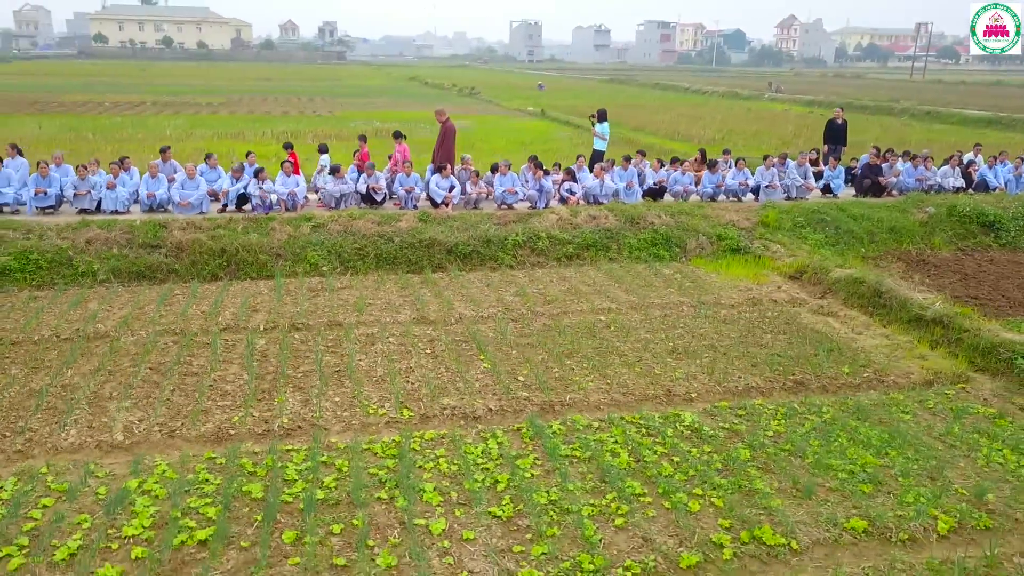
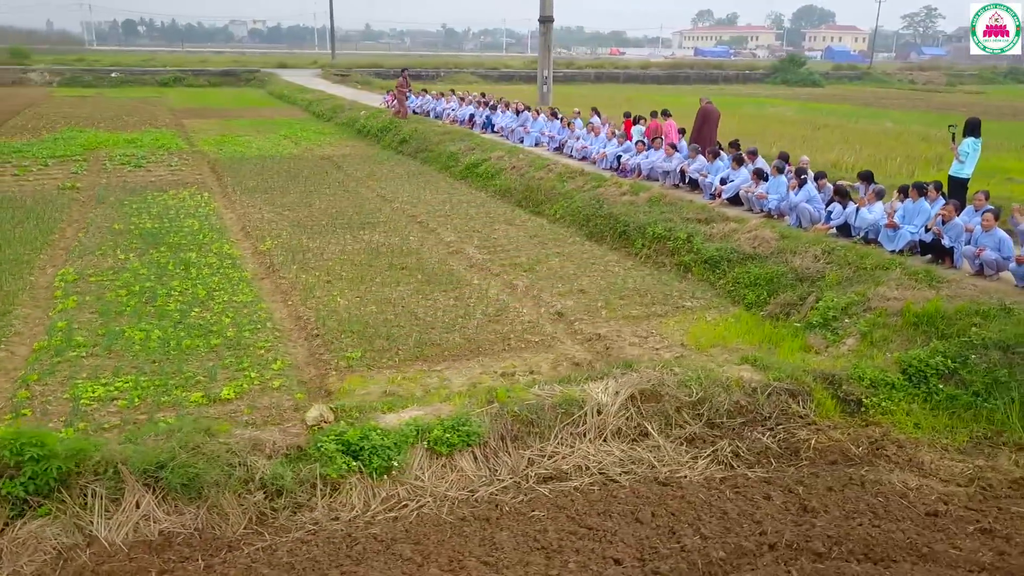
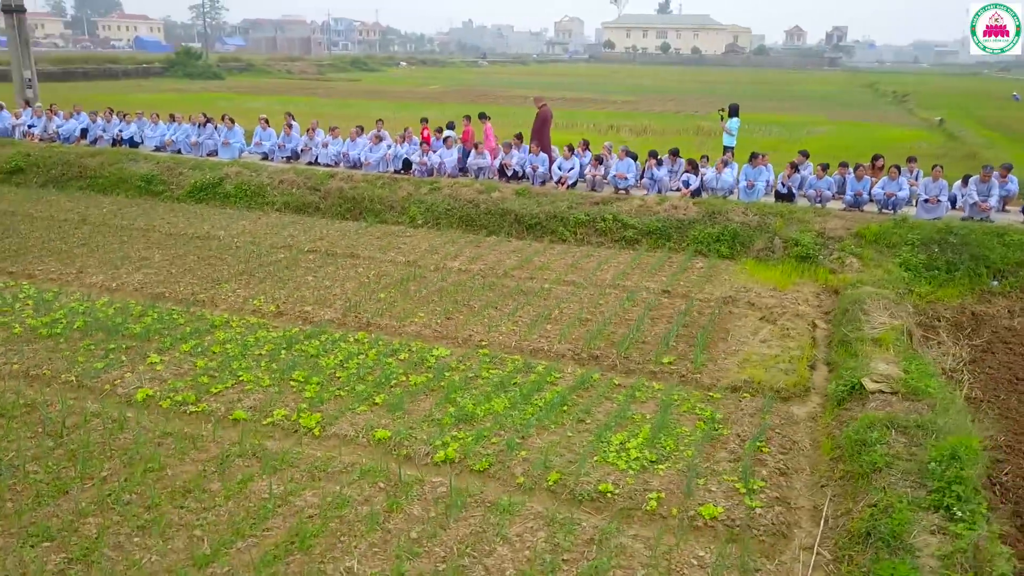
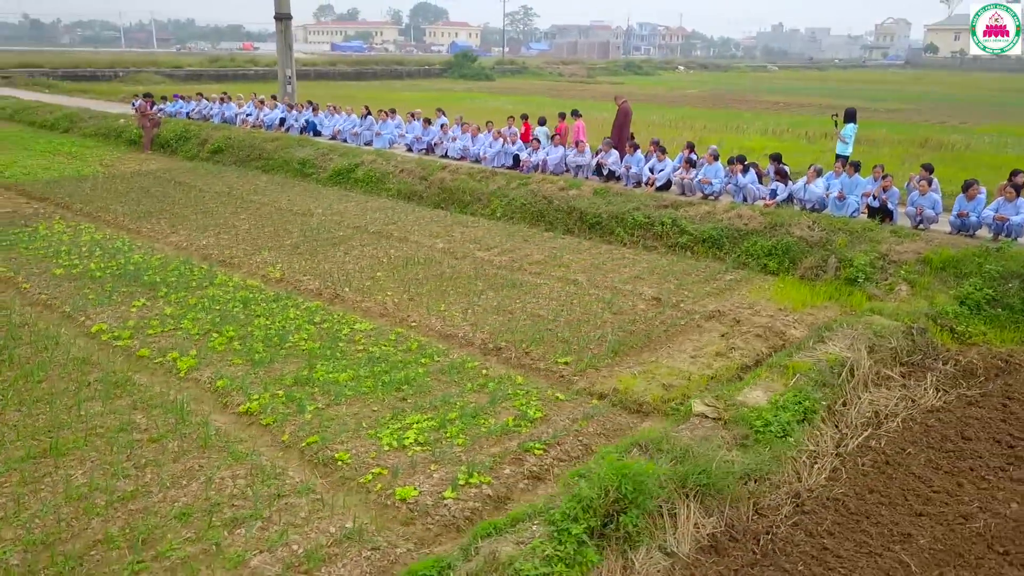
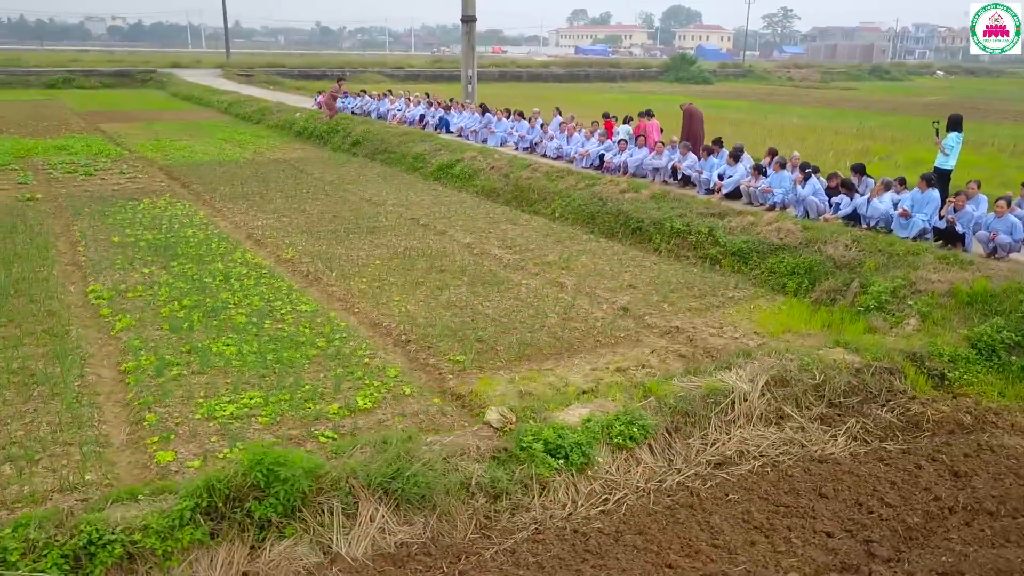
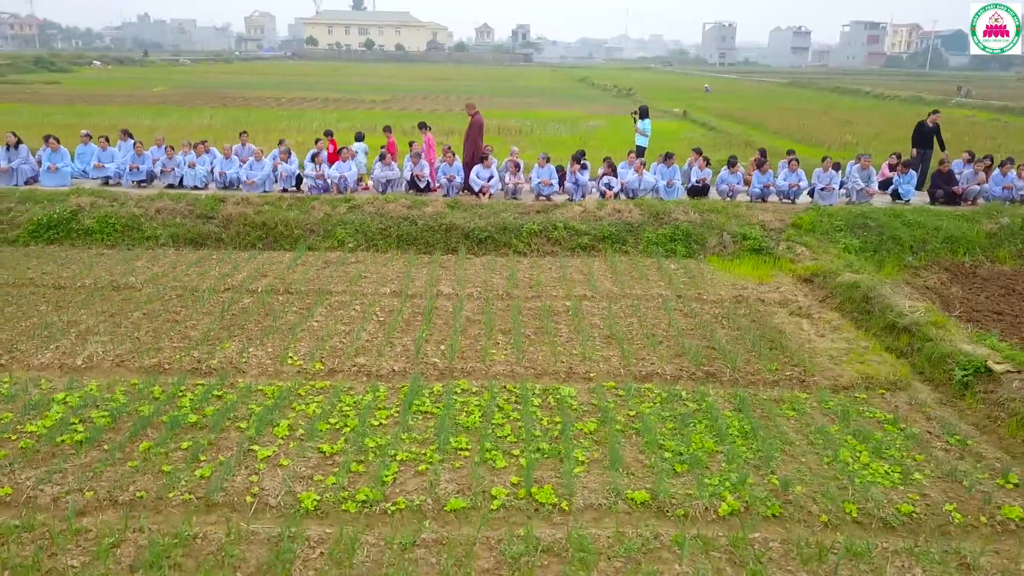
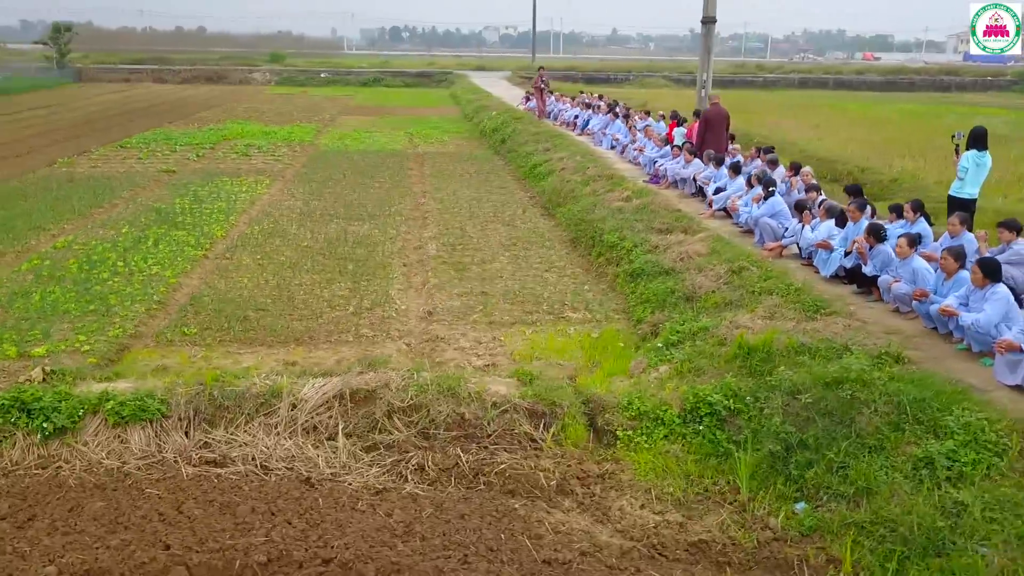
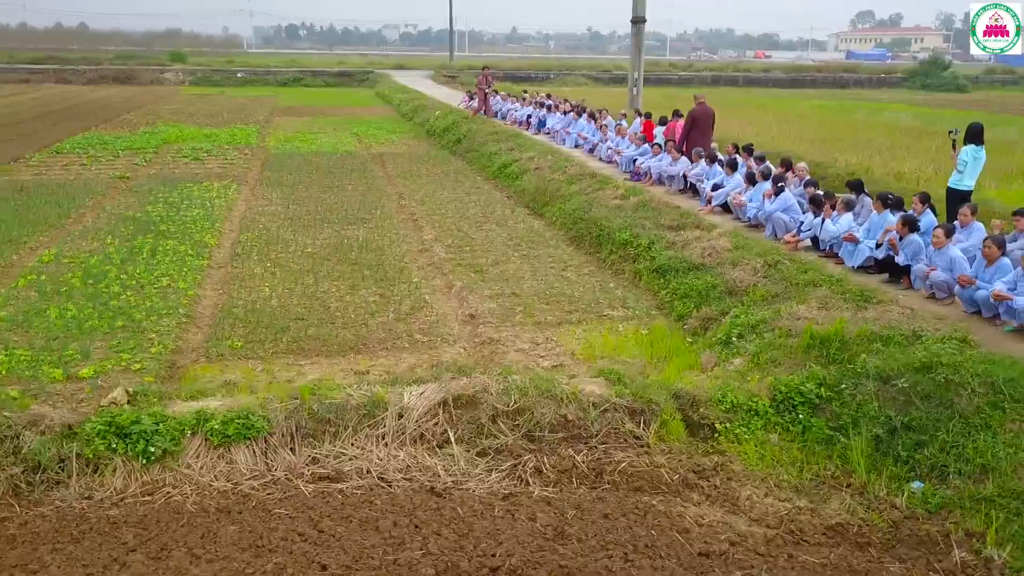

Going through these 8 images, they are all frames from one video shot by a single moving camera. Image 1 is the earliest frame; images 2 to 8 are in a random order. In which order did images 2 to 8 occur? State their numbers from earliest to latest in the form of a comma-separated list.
6, 3, 4, 5, 2, 8, 7
